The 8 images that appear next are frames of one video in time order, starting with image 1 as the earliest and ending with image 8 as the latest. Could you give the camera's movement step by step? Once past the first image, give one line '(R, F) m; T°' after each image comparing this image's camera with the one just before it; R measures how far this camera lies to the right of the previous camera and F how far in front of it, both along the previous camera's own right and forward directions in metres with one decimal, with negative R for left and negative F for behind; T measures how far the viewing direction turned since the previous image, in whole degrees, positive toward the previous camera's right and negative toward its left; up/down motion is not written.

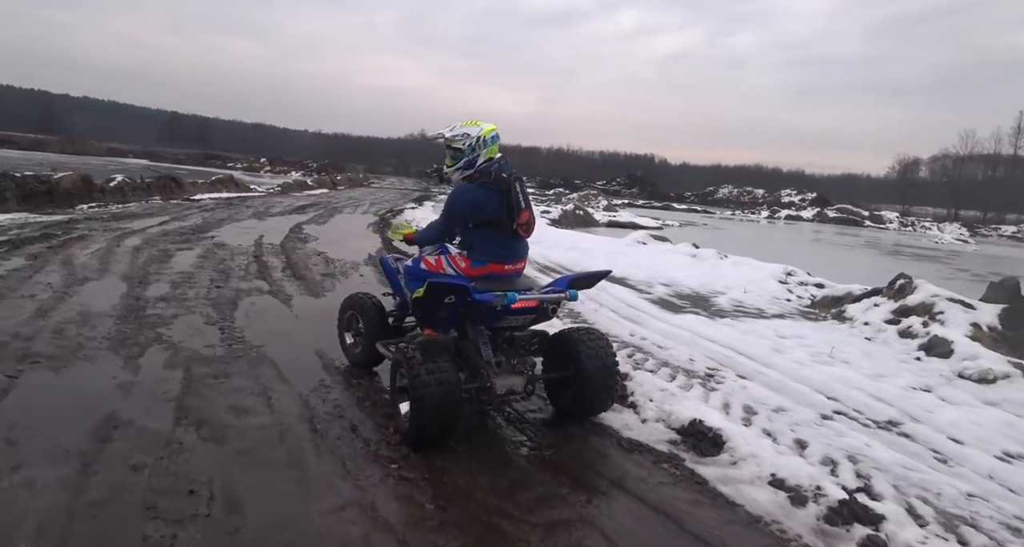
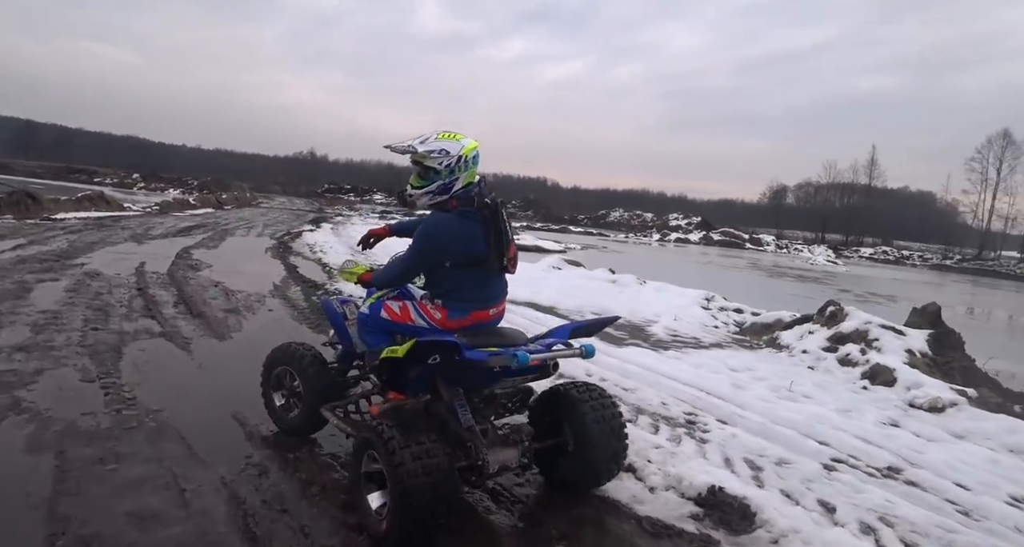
(-0.5, +0.7) m; +10°
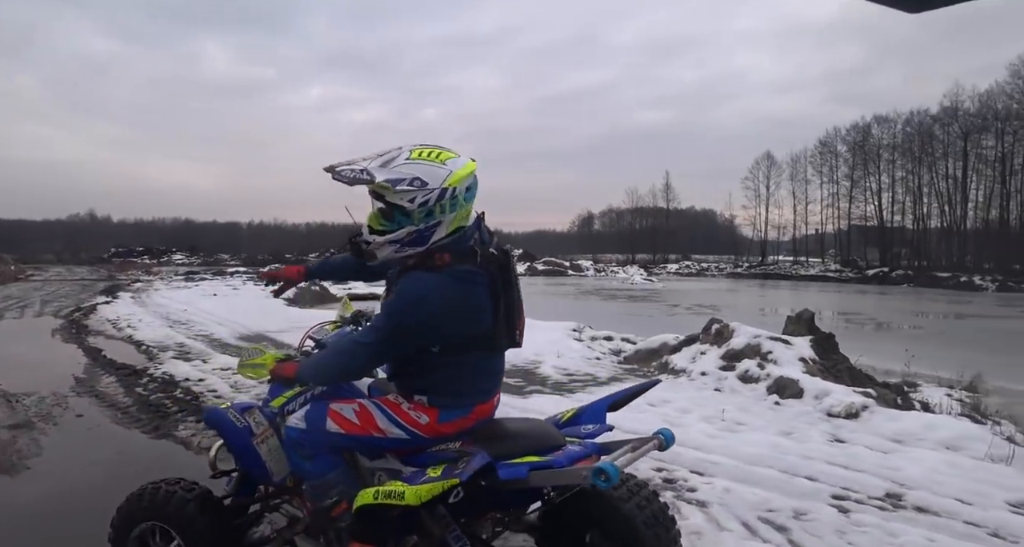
(-0.6, +1.0) m; +16°
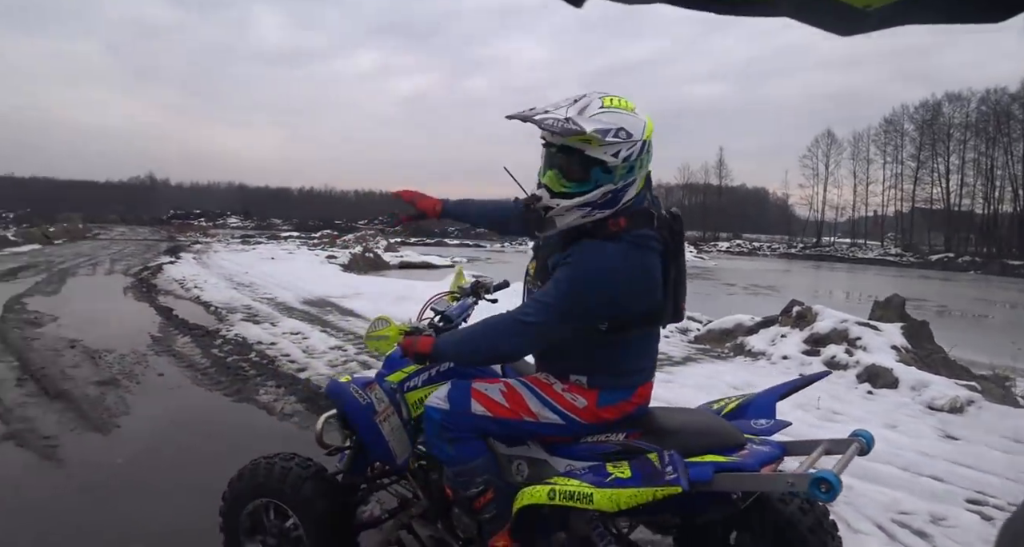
(-0.4, +0.3) m; -4°
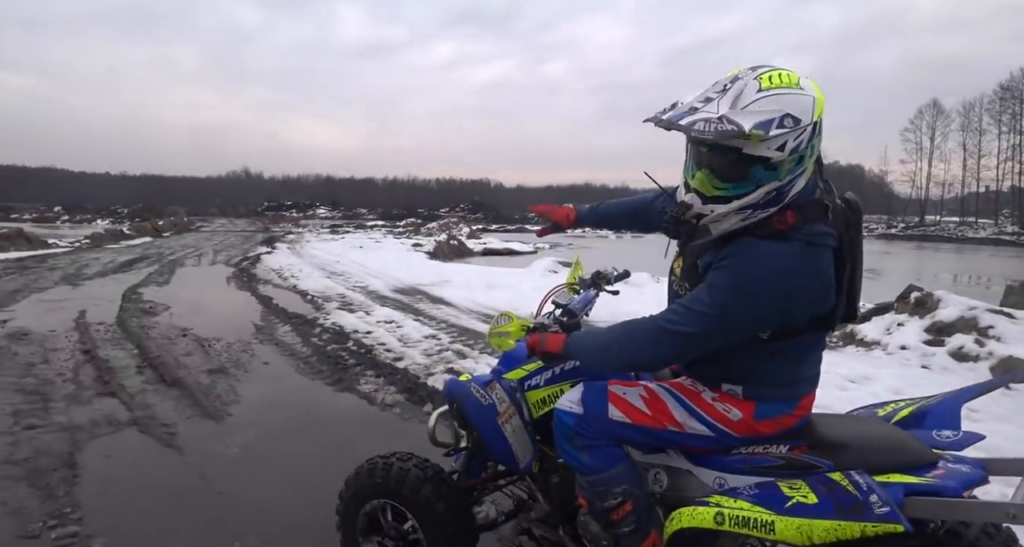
(-0.2, +0.2) m; -7°
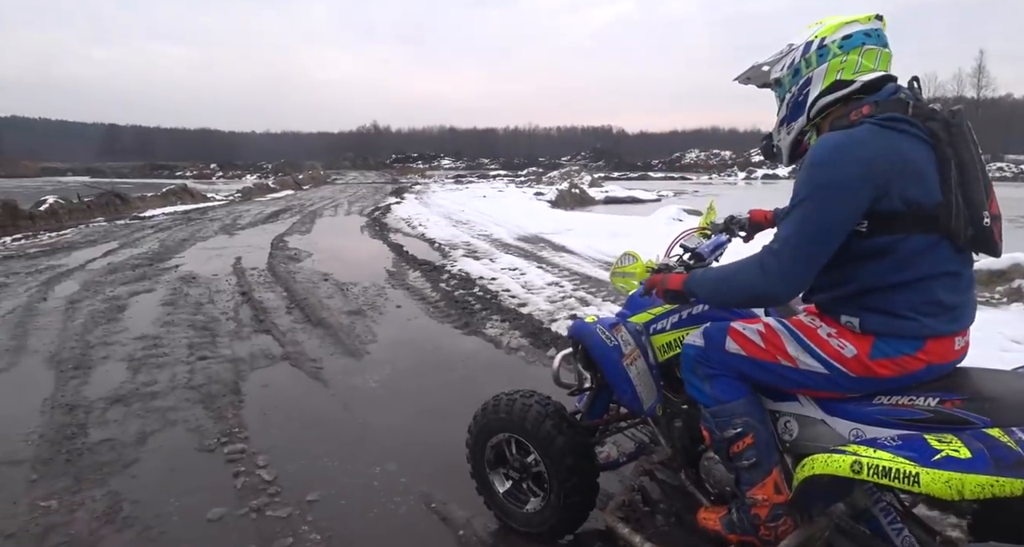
(-0.1, +0.1) m; -11°
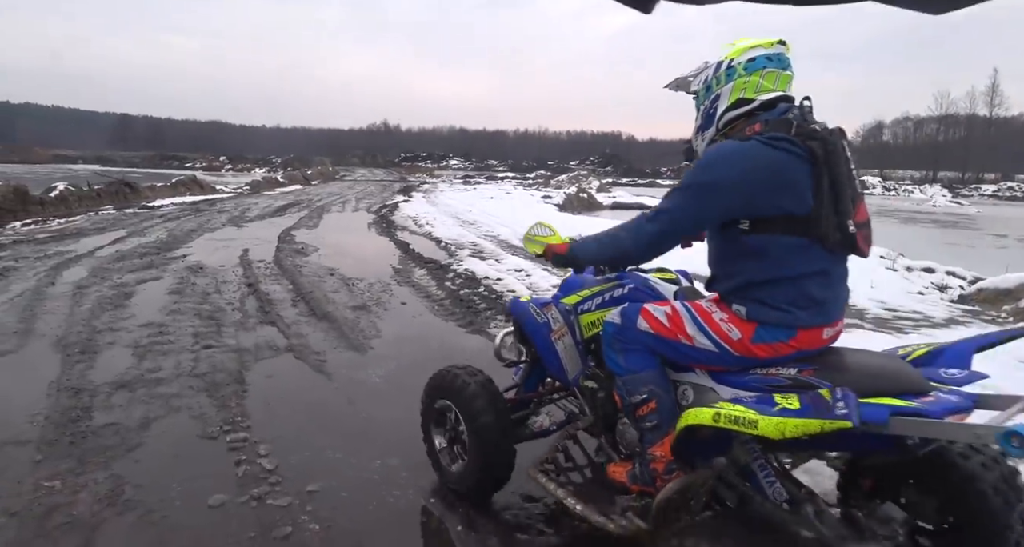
(0.0, 0.0) m; 0°
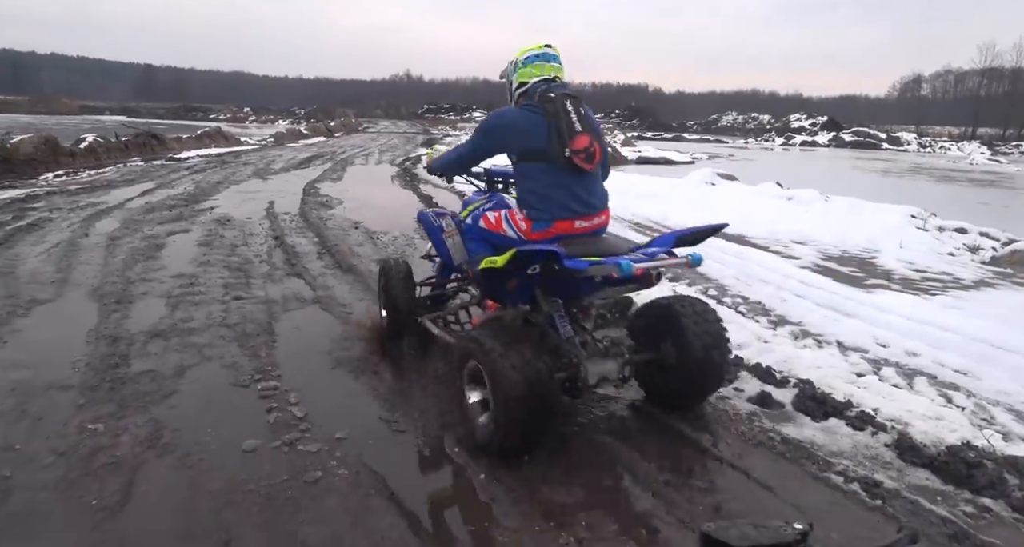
(0.0, 0.0) m; -2°
